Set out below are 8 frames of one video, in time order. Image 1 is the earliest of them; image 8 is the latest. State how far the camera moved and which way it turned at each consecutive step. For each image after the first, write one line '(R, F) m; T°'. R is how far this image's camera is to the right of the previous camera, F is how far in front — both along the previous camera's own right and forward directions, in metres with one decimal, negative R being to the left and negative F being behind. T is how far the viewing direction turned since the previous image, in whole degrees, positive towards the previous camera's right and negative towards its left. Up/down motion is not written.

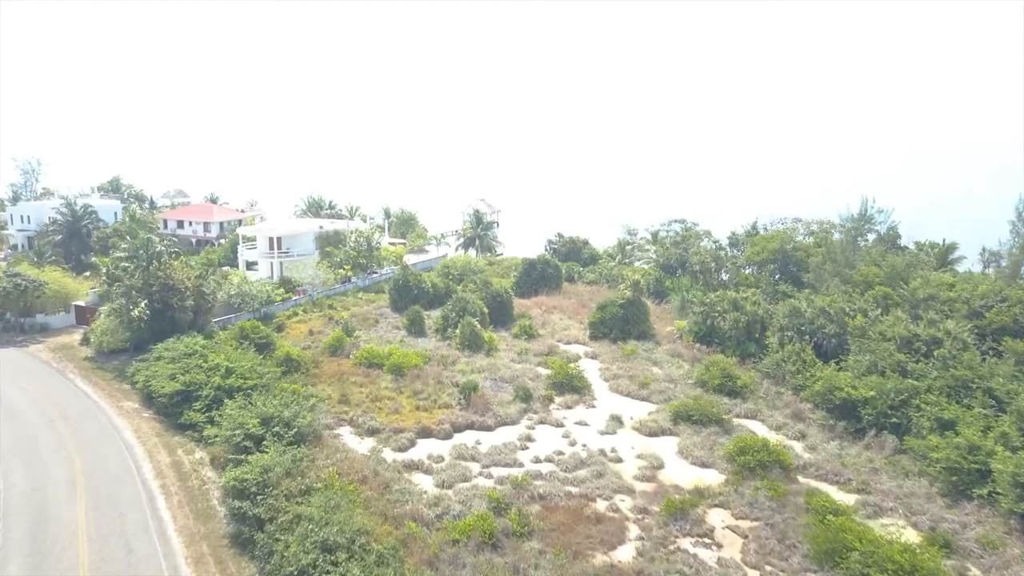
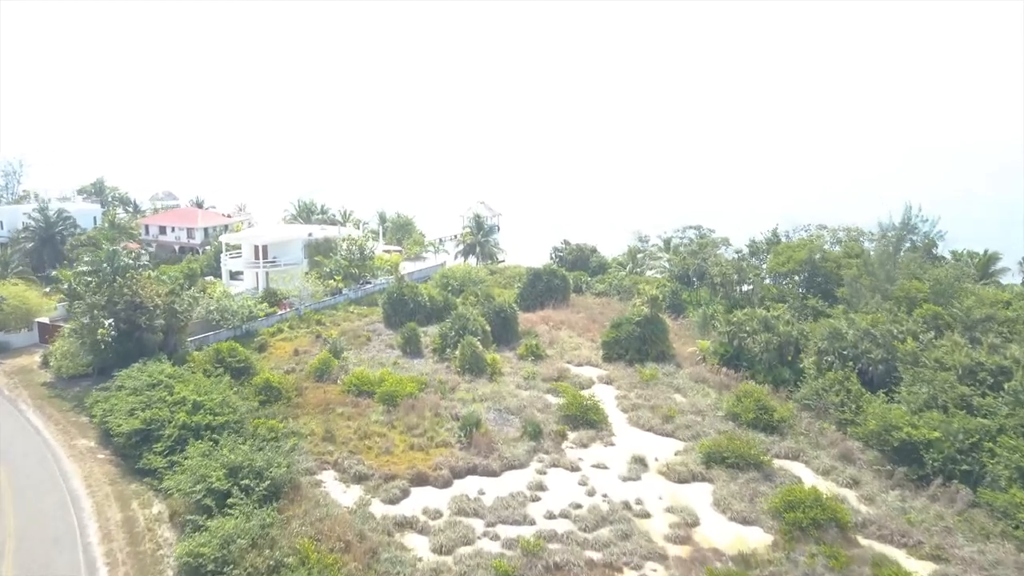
(-0.3, +3.4) m; 0°
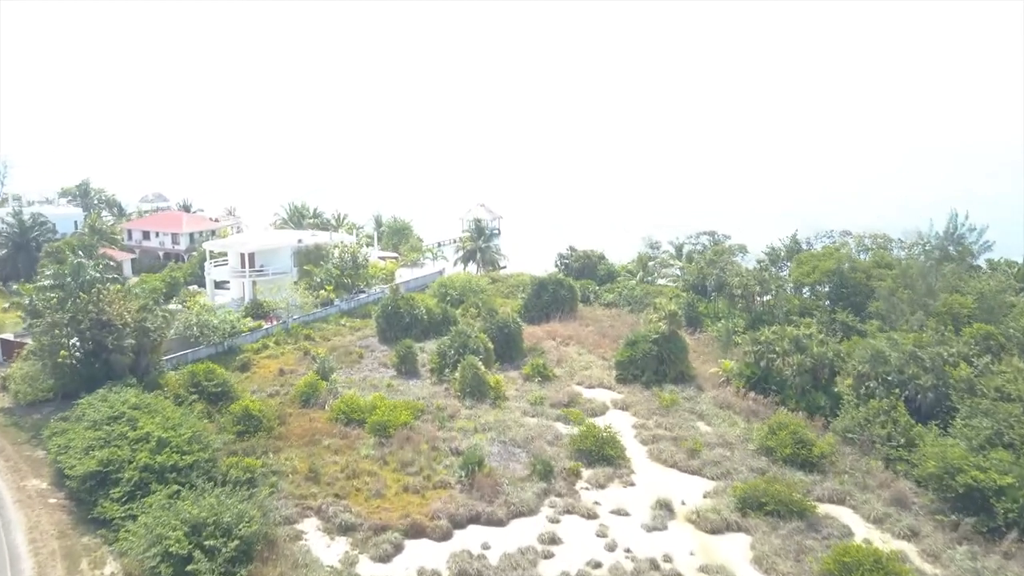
(-0.2, +2.9) m; 0°
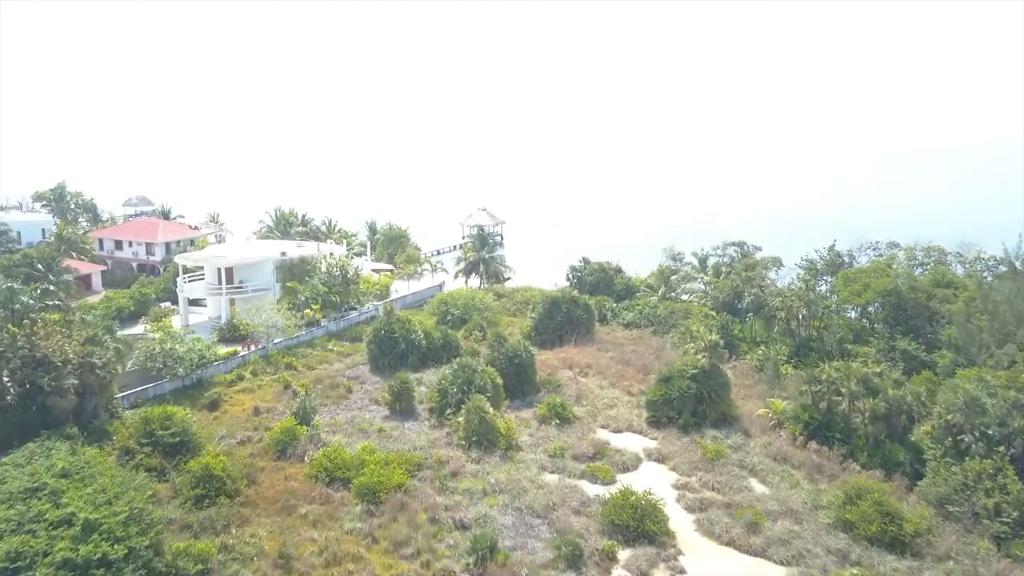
(-0.5, +4.5) m; 0°
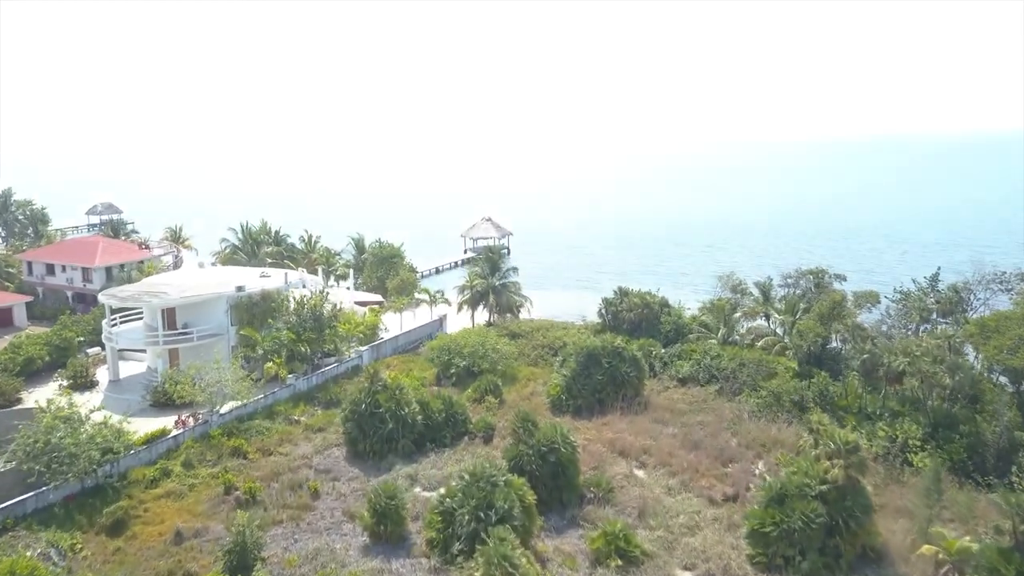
(-0.9, +8.6) m; 0°
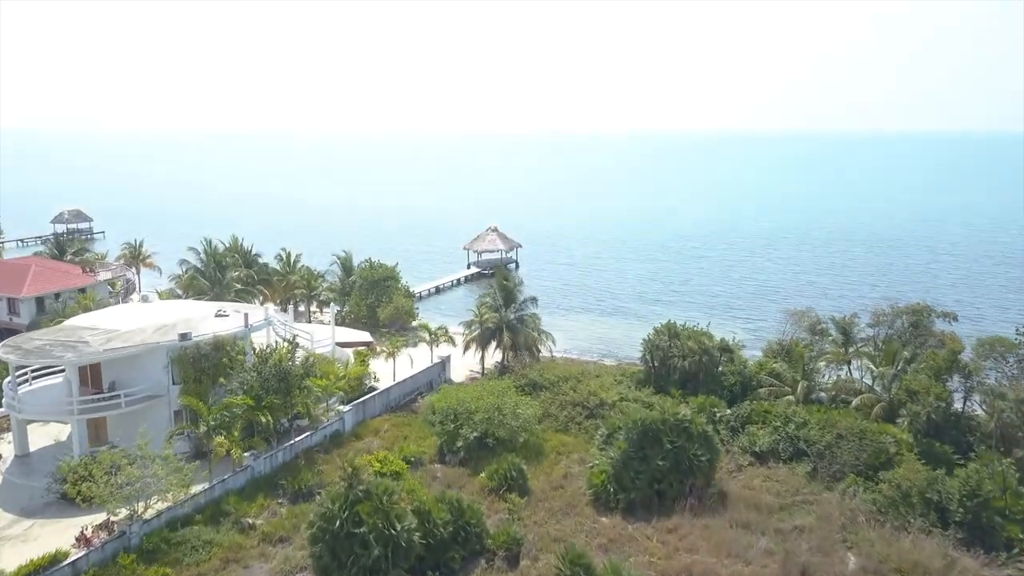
(-0.8, +6.9) m; 0°
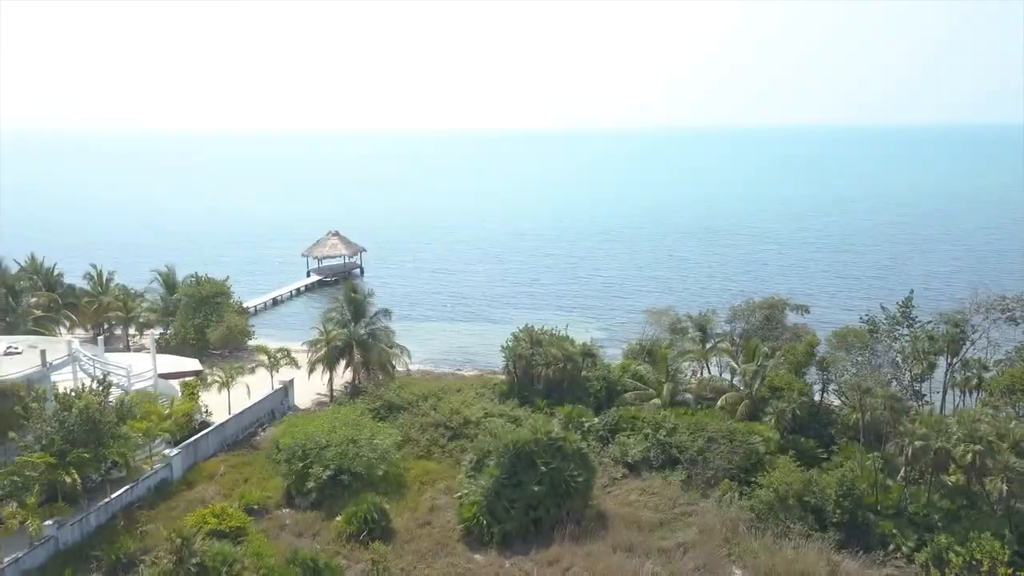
(-0.2, +2.0) m; +11°
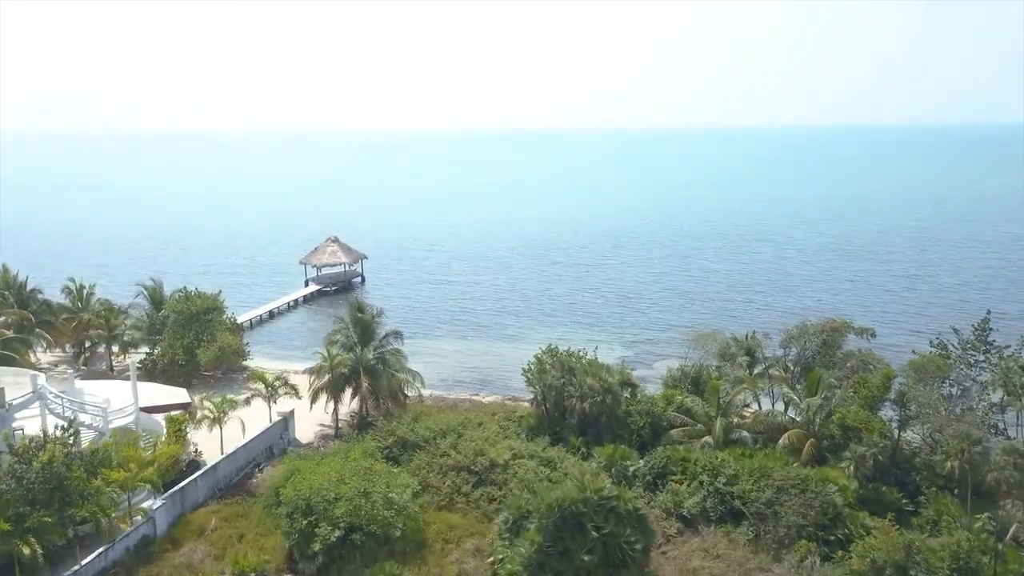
(-1.0, +3.0) m; 0°
